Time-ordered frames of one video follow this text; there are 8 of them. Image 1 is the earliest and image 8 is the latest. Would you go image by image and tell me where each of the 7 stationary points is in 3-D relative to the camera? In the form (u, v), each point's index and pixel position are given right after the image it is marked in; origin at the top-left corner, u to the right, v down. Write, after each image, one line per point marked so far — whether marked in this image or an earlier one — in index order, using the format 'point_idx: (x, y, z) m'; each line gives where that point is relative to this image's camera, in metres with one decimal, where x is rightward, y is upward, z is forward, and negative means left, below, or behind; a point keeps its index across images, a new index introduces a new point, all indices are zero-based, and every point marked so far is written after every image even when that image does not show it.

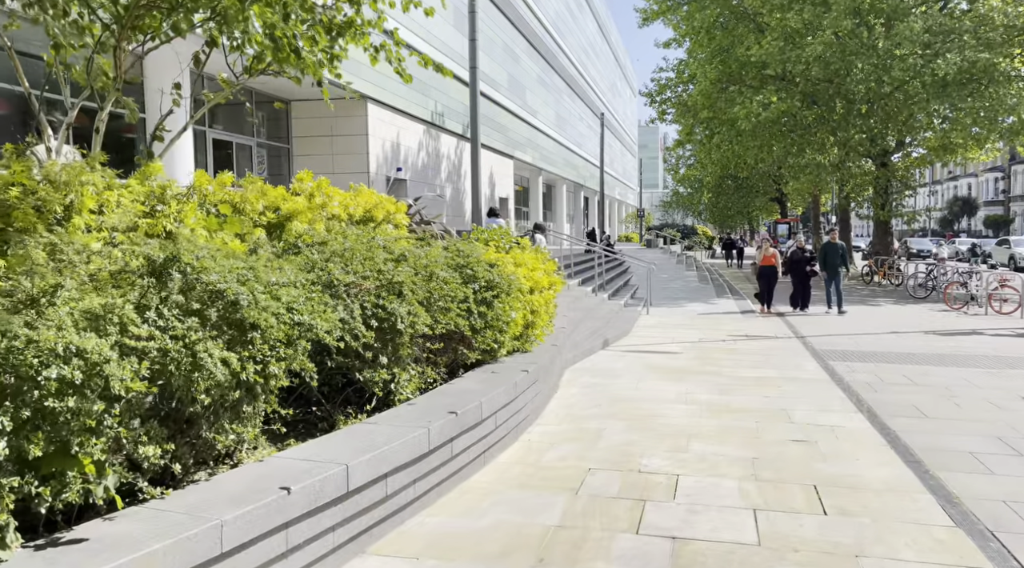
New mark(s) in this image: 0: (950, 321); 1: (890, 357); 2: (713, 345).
0: (+8.1, -0.7, +15.1) m
1: (+5.0, -1.0, +10.9) m
2: (+2.9, -0.9, +11.7) m
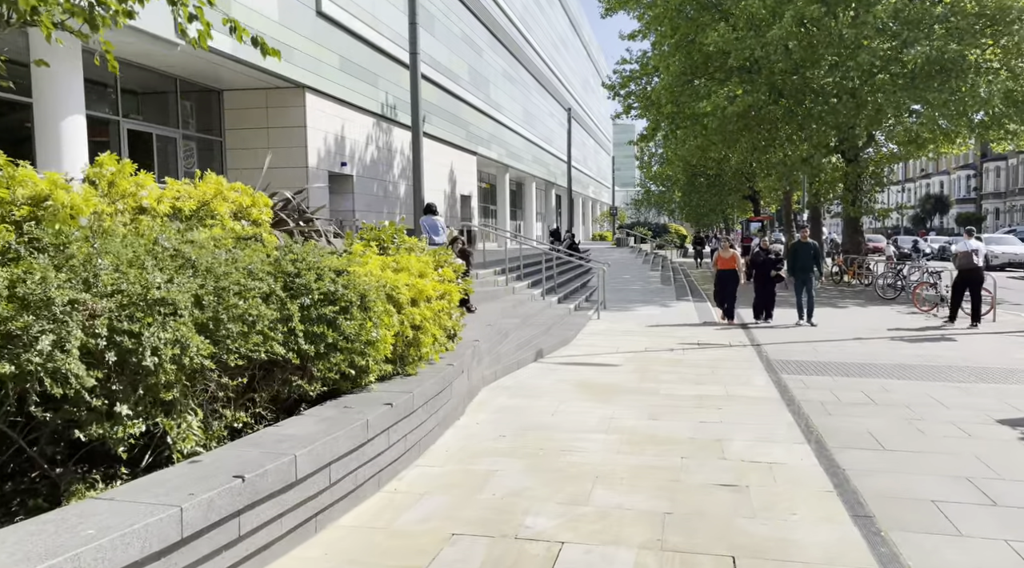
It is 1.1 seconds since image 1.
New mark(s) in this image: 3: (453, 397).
0: (+7.1, -0.7, +14.2) m
1: (+4.1, -1.0, +9.9) m
2: (+1.9, -0.9, +10.6) m
3: (-0.5, -0.9, +6.4) m
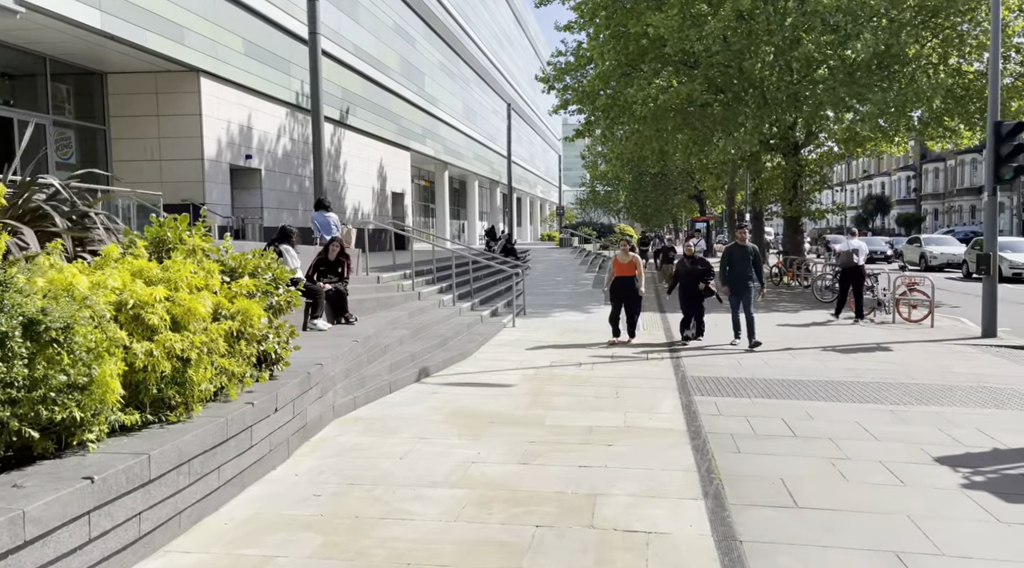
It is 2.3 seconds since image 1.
0: (+5.5, -0.8, +13.2) m
1: (+2.8, -1.1, +8.7) m
2: (+0.6, -1.0, +9.3) m
3: (-1.6, -1.0, +4.9) m
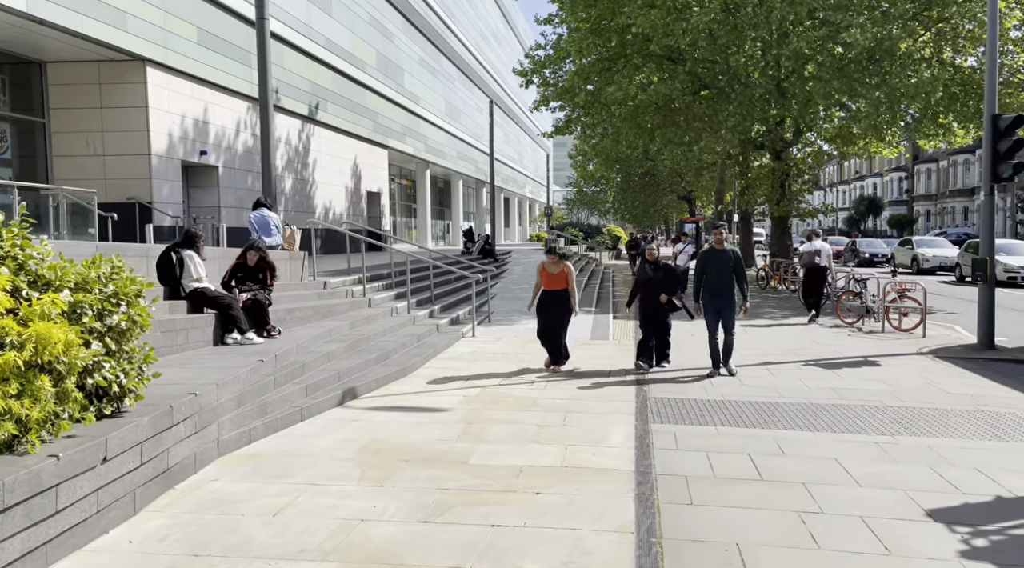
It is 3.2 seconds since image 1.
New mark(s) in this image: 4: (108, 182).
0: (+4.9, -0.9, +12.2) m
1: (+2.2, -1.2, +7.7) m
2: (0.0, -1.1, +8.3) m
3: (-2.1, -1.1, +3.9) m
4: (-8.3, +2.1, +16.8) m
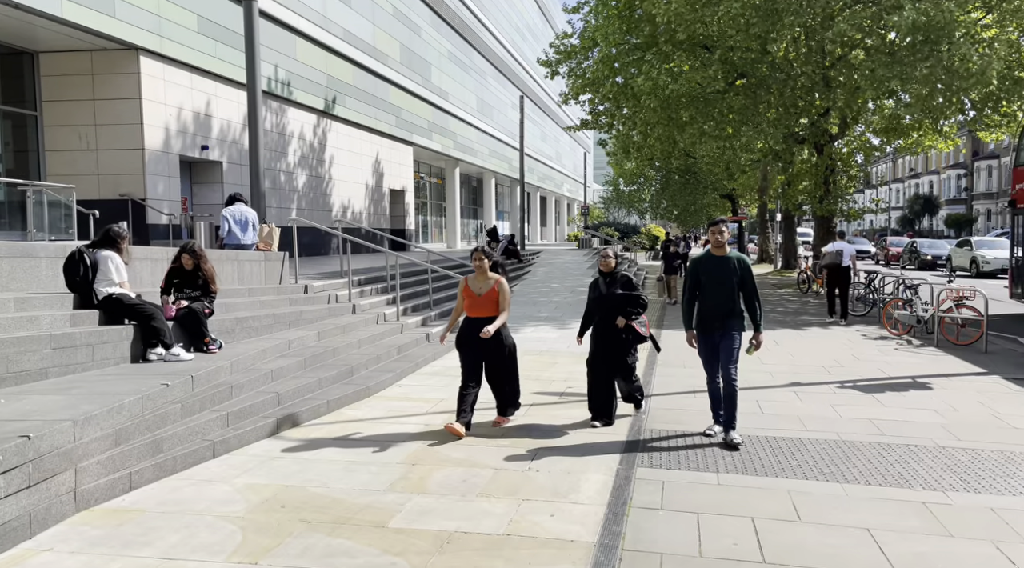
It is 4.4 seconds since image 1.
0: (+4.8, -1.0, +10.6) m
1: (+1.9, -1.3, +6.3) m
2: (-0.3, -1.2, +7.0) m
3: (-2.6, -1.1, +2.7) m
4: (-8.1, +2.1, +16.0) m
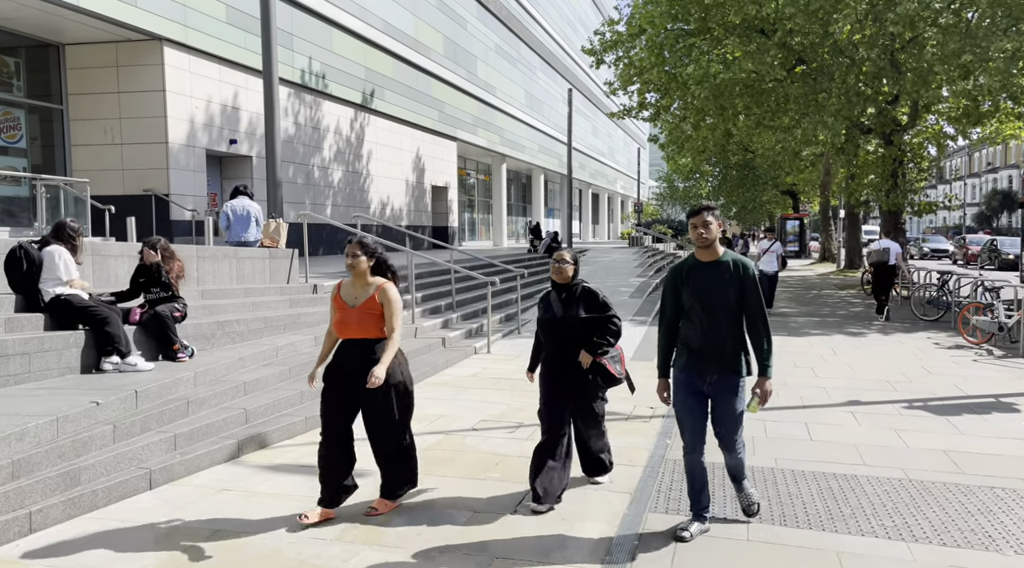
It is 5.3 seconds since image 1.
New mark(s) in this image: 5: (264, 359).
0: (+5.1, -1.0, +9.3) m
1: (+1.8, -1.3, +5.2) m
2: (-0.3, -1.2, +6.0) m
3: (-2.9, -1.1, +2.0) m
4: (-7.4, +2.1, +15.6) m
5: (-2.2, -0.7, +7.3) m
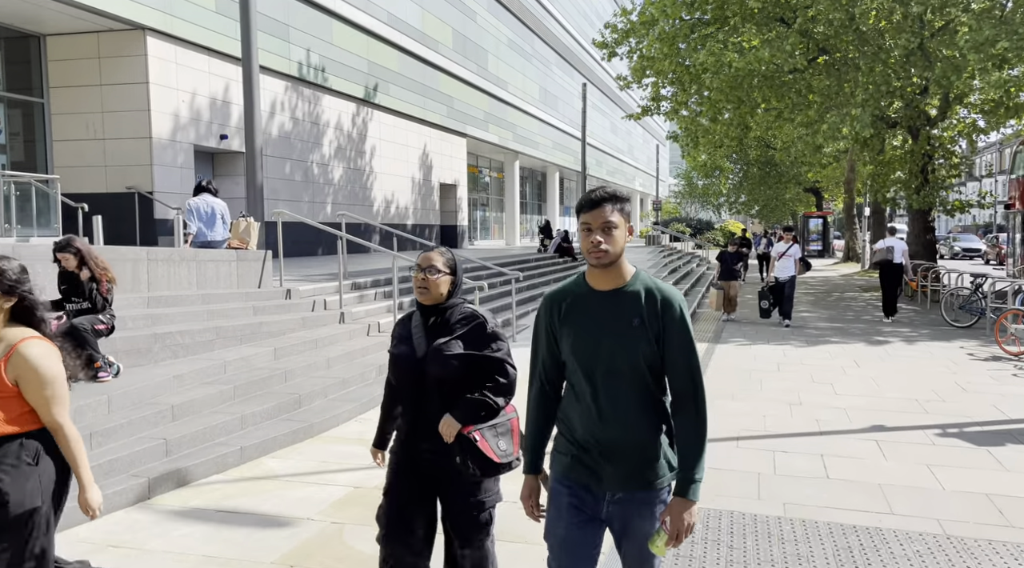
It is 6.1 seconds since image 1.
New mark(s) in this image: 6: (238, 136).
0: (+4.9, -1.1, +8.3) m
1: (+1.6, -1.4, +4.2) m
2: (-0.5, -1.3, +5.2) m
3: (-3.3, -1.2, +1.2) m
4: (-7.4, +2.1, +14.9) m
5: (-2.4, -0.7, +6.5) m
6: (-5.7, +3.1, +17.0) m
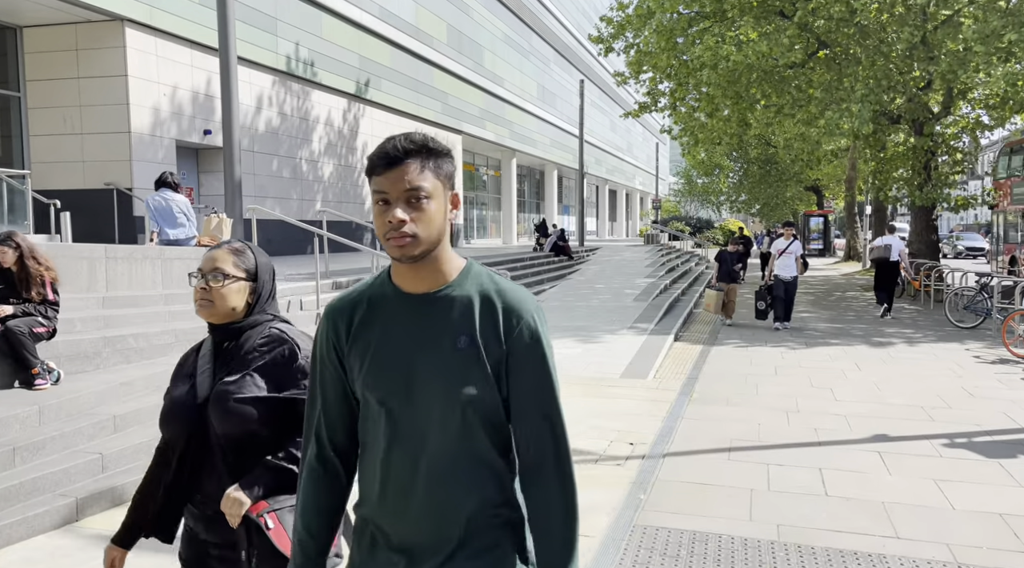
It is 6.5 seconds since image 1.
0: (+4.8, -1.1, +7.8) m
1: (+1.4, -1.4, +3.8) m
2: (-0.7, -1.3, +4.7) m
3: (-3.4, -1.2, +0.7) m
4: (-7.5, +2.1, +14.4) m
5: (-2.6, -0.7, +6.1) m
6: (-5.9, +3.1, +16.5) m
